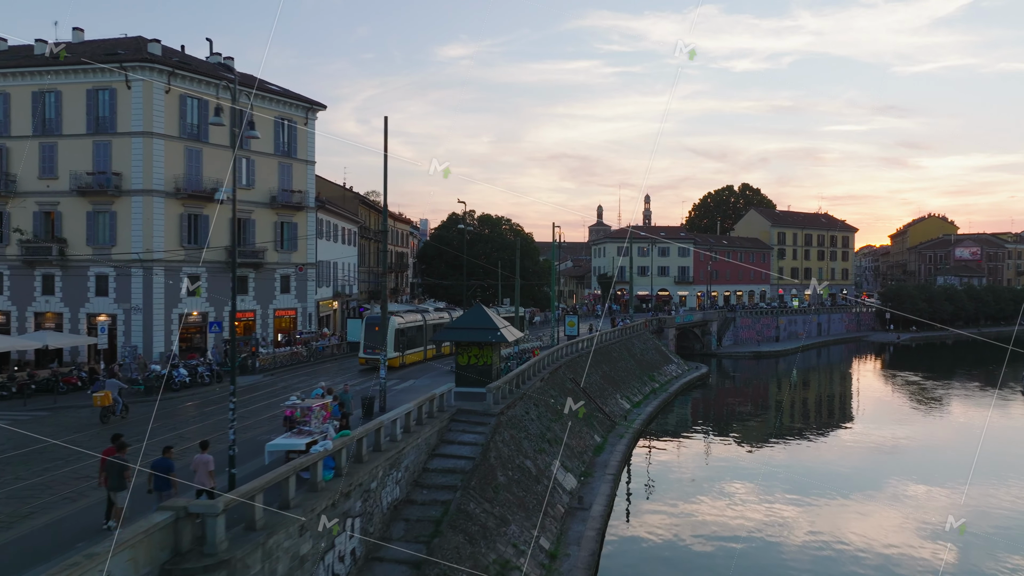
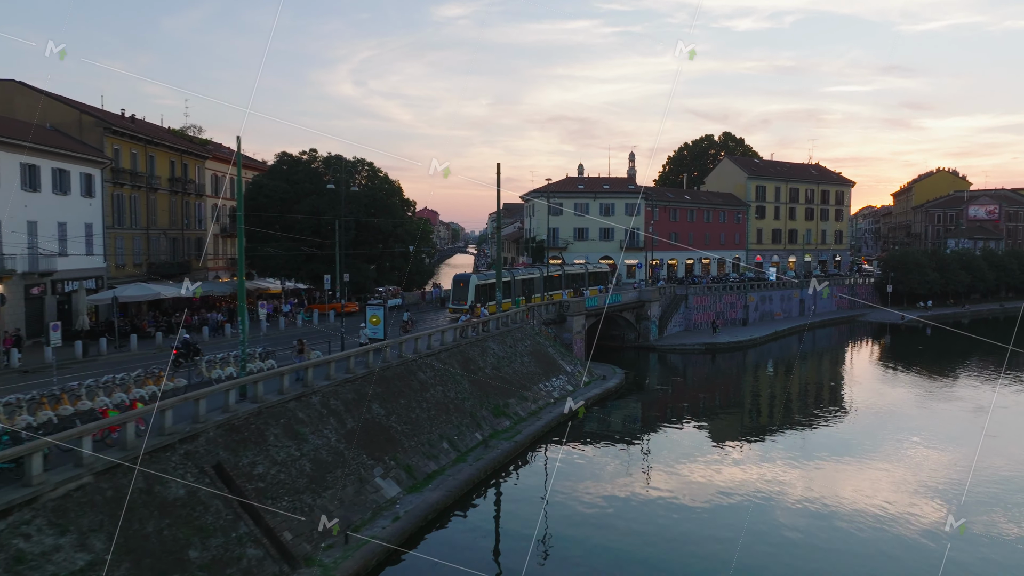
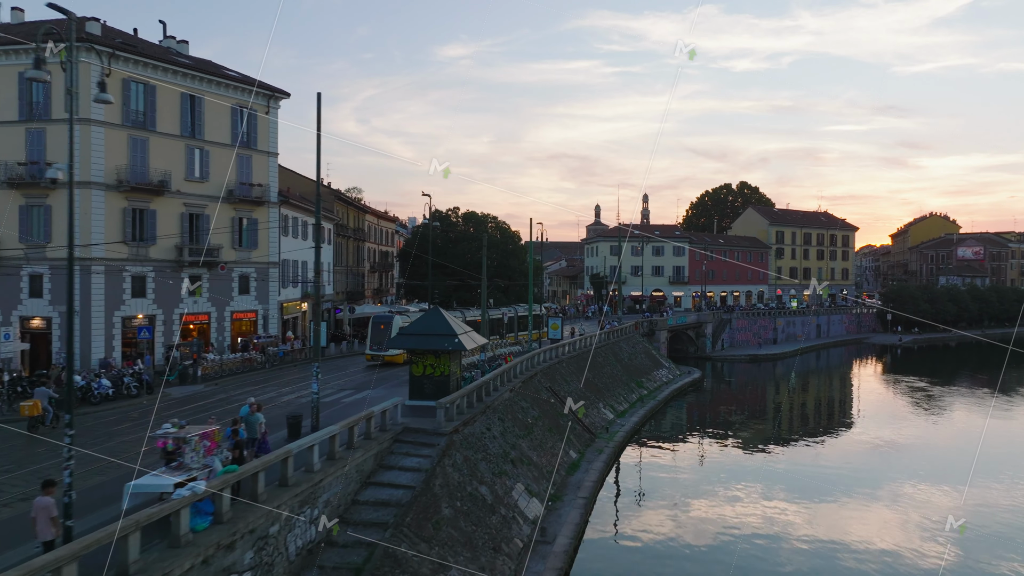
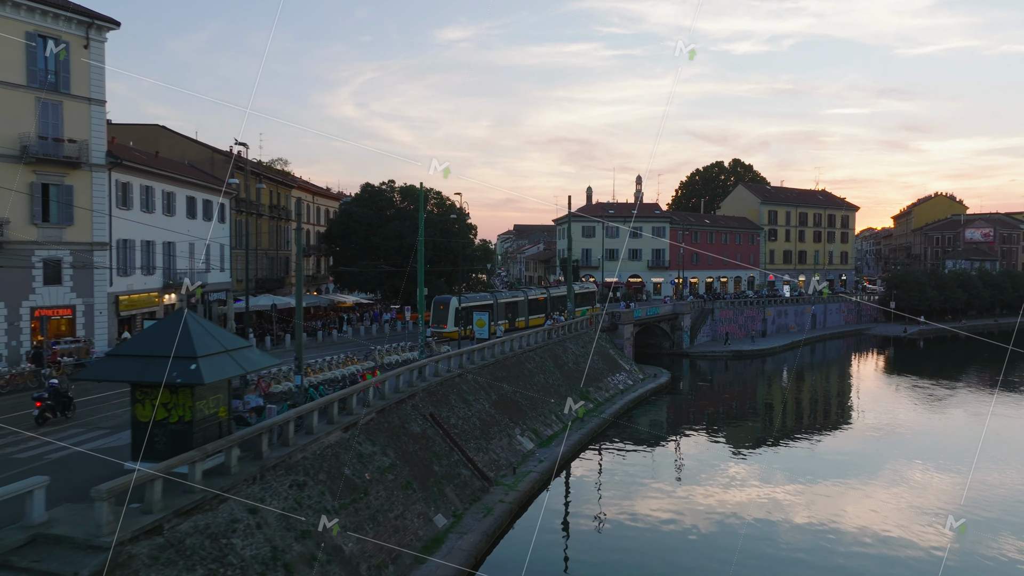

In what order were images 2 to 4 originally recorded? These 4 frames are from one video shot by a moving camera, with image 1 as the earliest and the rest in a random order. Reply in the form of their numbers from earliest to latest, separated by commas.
3, 4, 2
